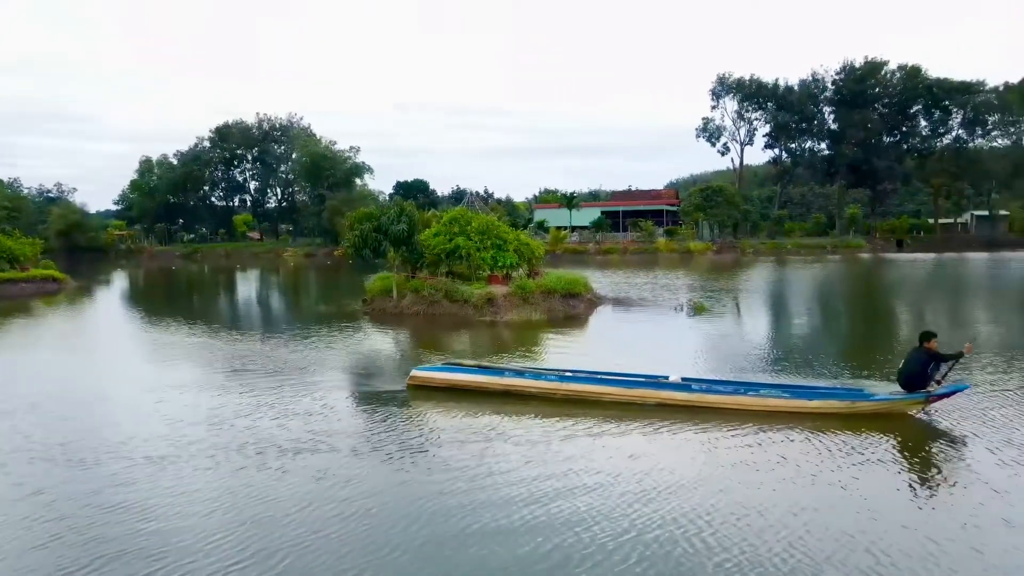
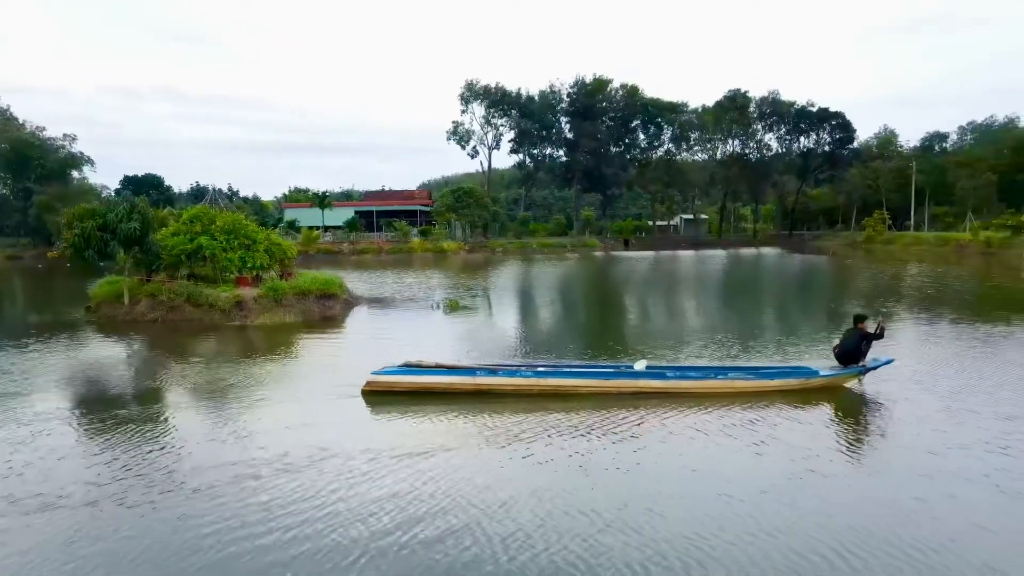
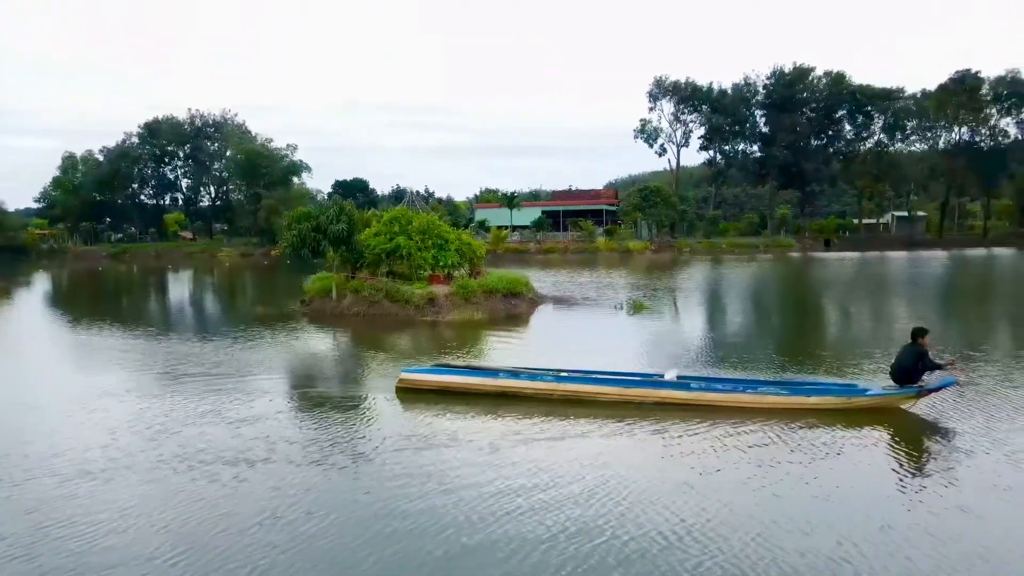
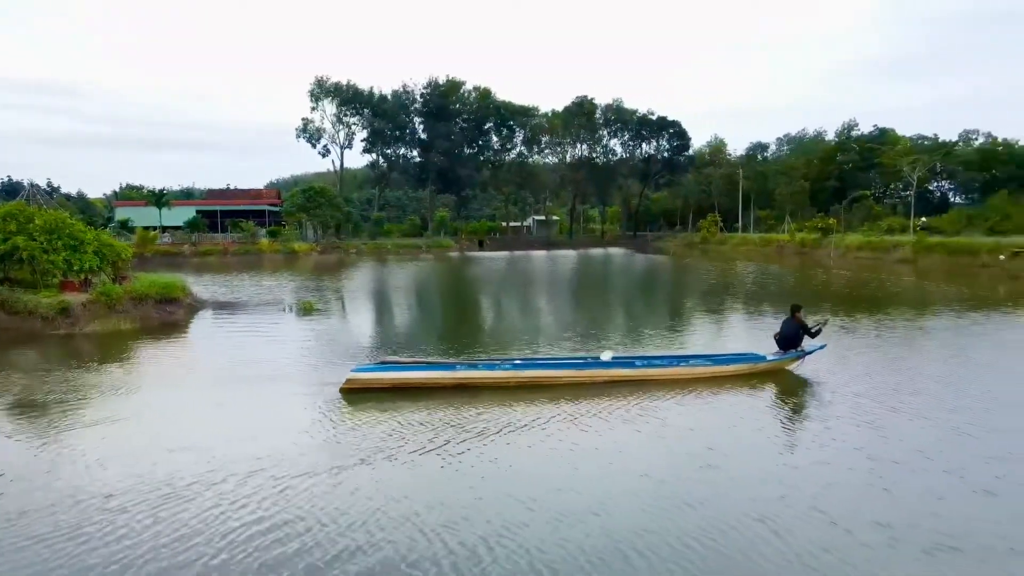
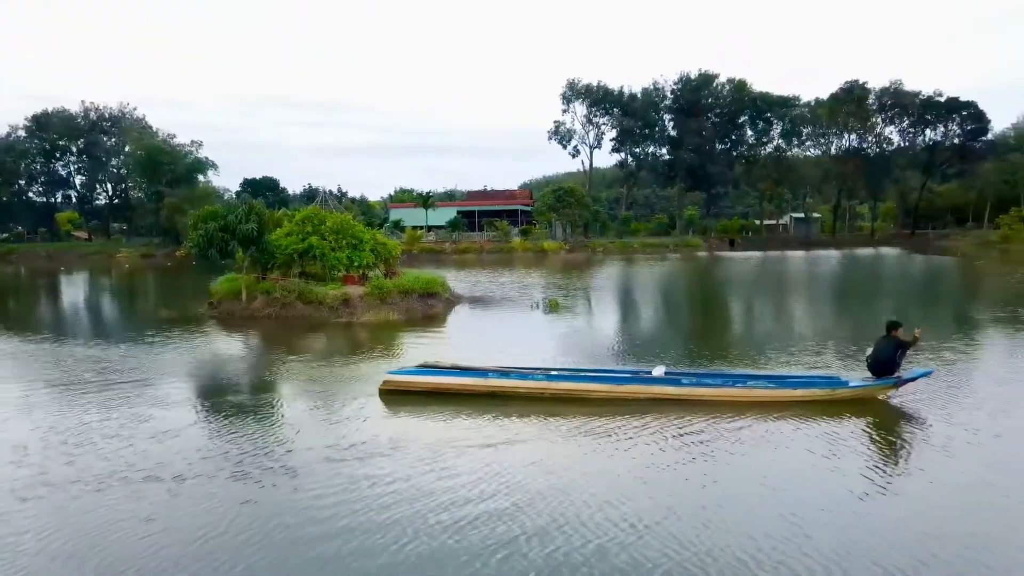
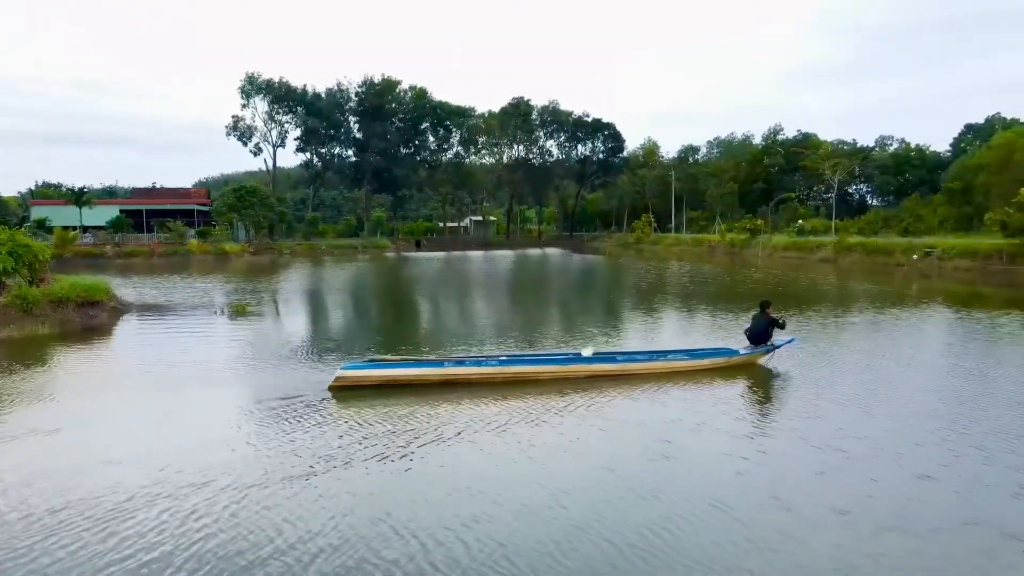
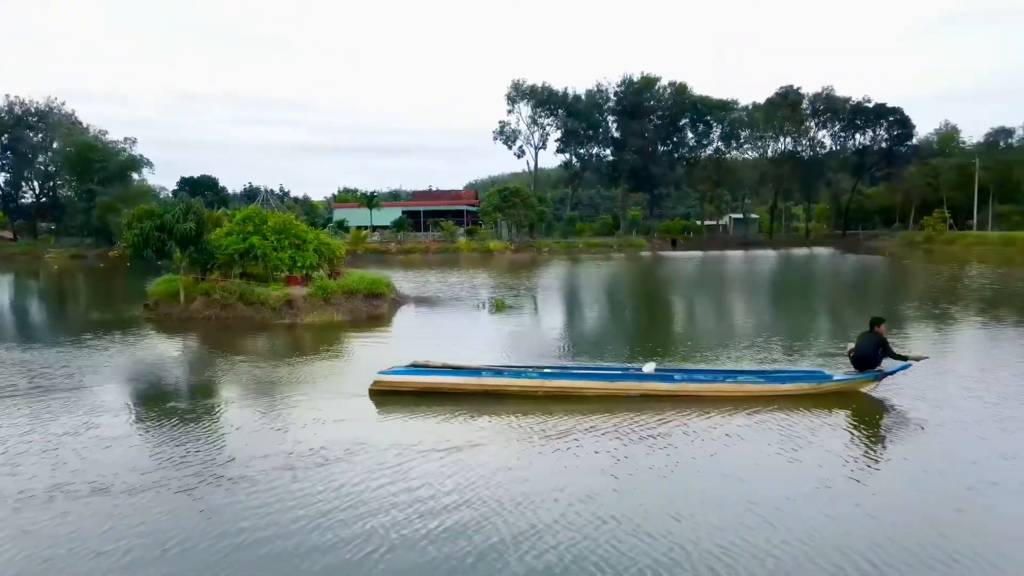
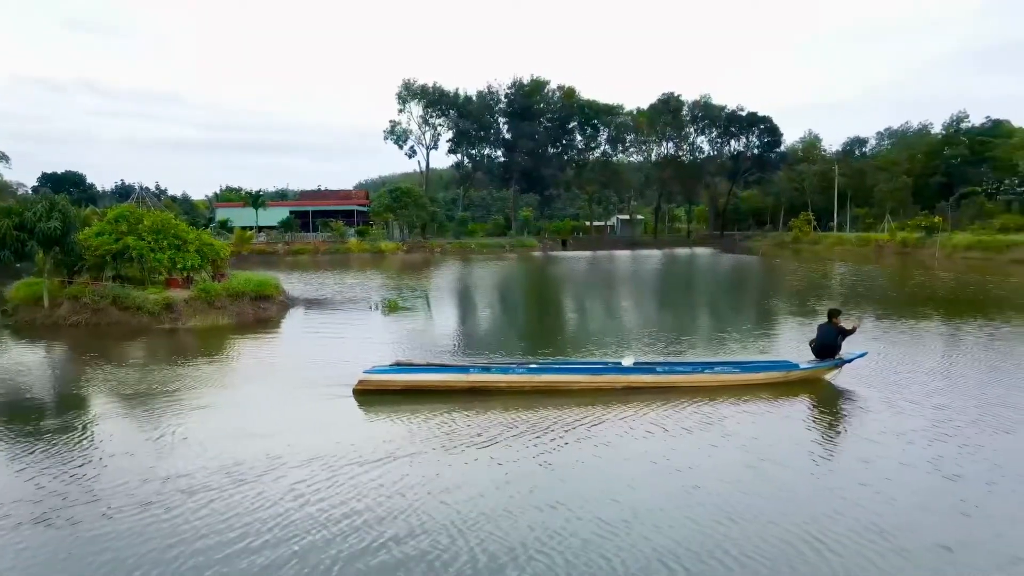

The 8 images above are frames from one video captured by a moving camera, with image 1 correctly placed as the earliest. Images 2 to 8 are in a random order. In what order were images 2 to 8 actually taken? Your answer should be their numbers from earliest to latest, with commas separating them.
3, 5, 7, 2, 8, 4, 6
